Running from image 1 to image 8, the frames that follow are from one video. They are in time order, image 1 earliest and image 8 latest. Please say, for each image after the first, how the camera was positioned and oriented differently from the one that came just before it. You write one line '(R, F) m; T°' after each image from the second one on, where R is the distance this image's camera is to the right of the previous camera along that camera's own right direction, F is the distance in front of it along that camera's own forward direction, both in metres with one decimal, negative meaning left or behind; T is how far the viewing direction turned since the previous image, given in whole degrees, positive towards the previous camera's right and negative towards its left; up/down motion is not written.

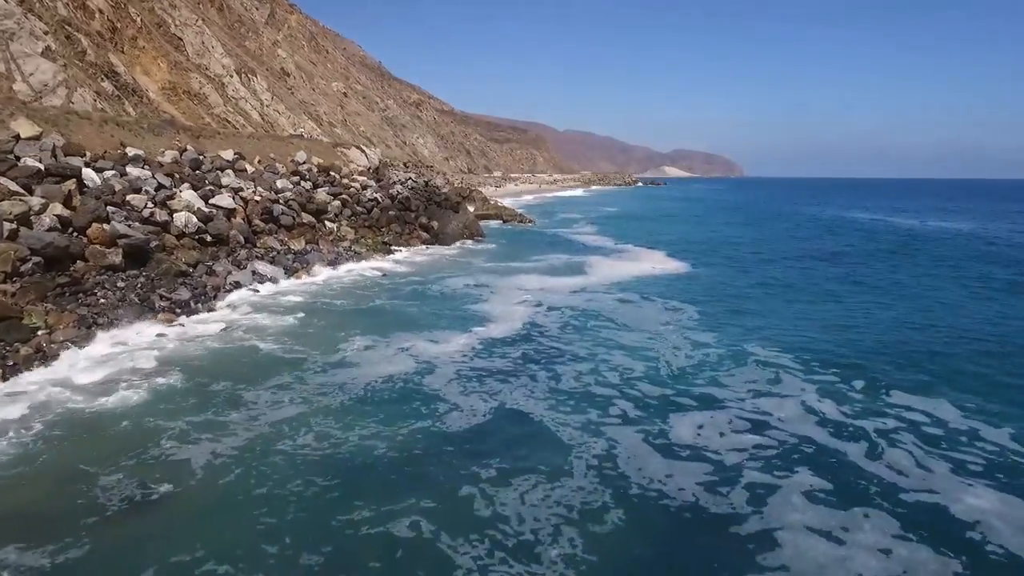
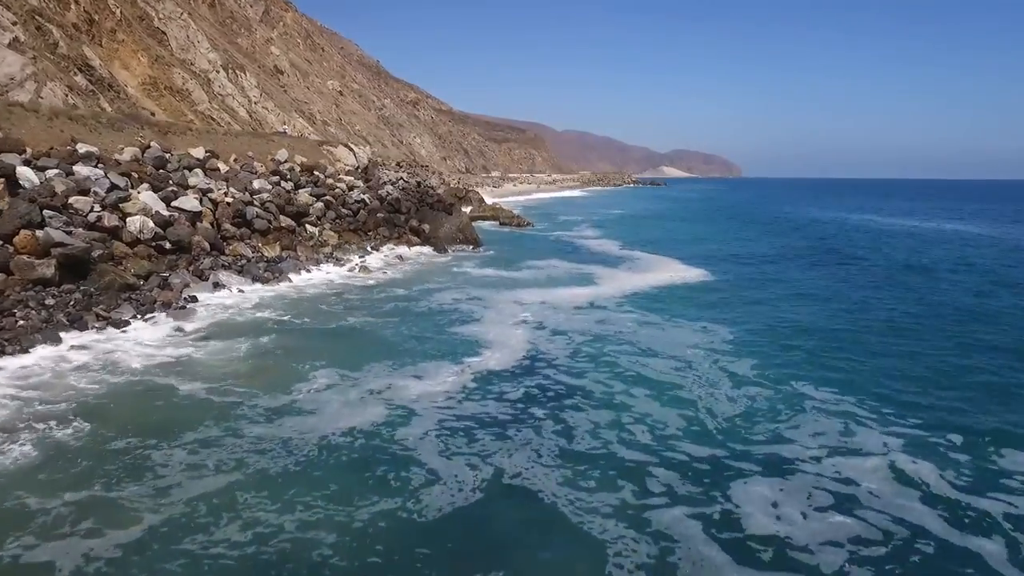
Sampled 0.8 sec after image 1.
(+0.1, +2.0) m; 0°
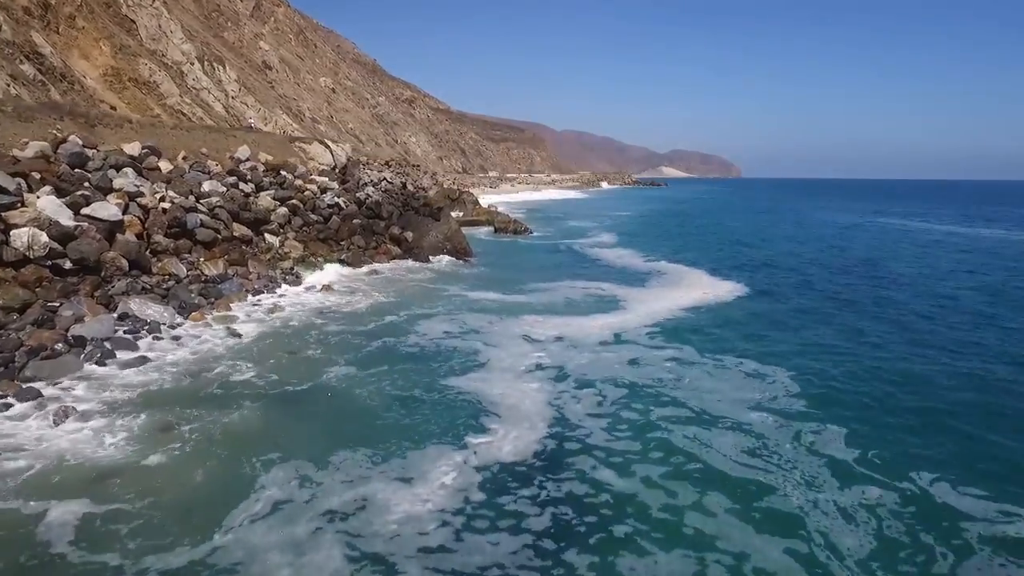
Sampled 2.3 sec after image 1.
(+0.1, +3.4) m; 0°
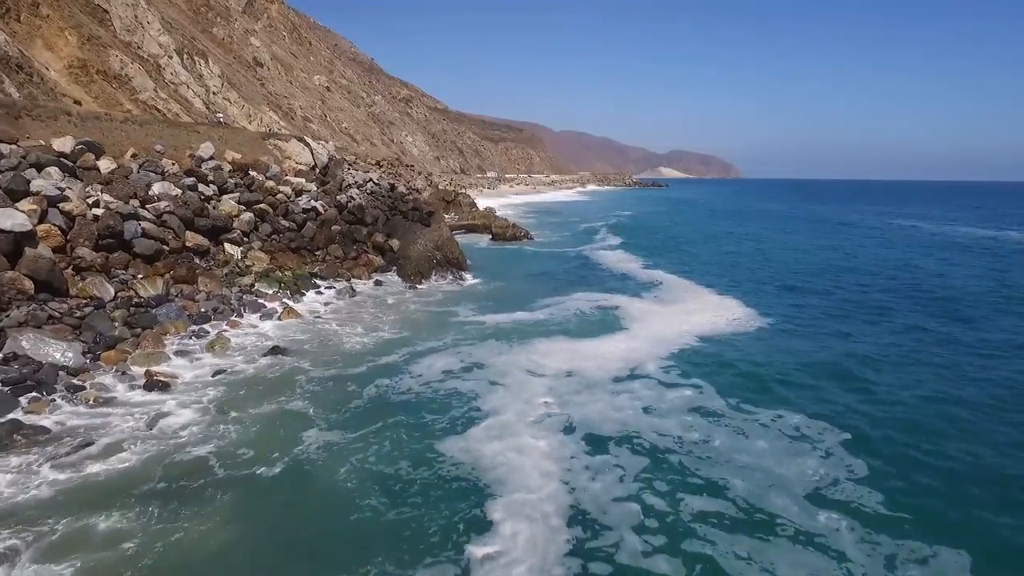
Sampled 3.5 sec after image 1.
(0.0, +2.7) m; 0°
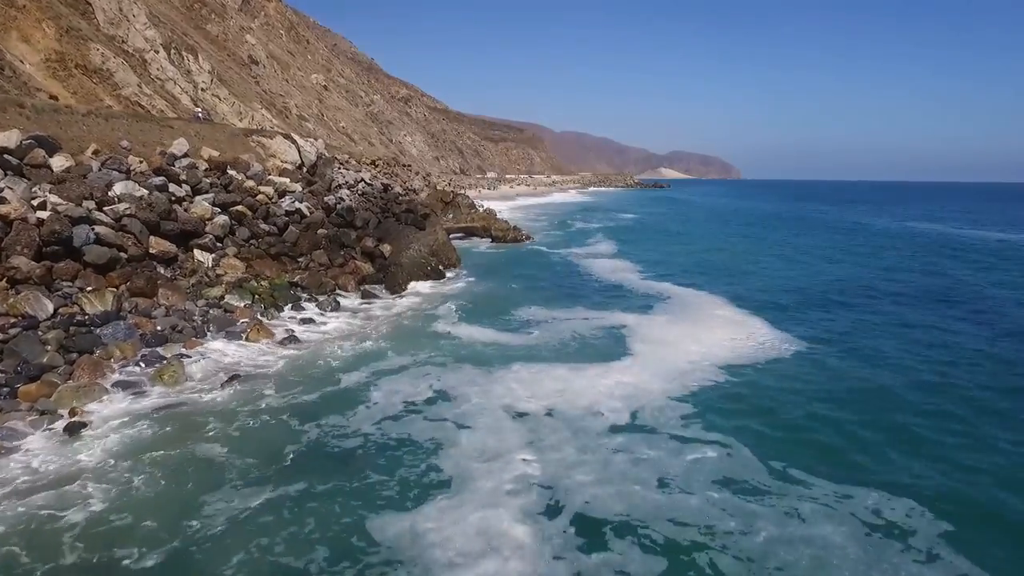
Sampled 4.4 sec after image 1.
(-0.1, +1.8) m; 0°
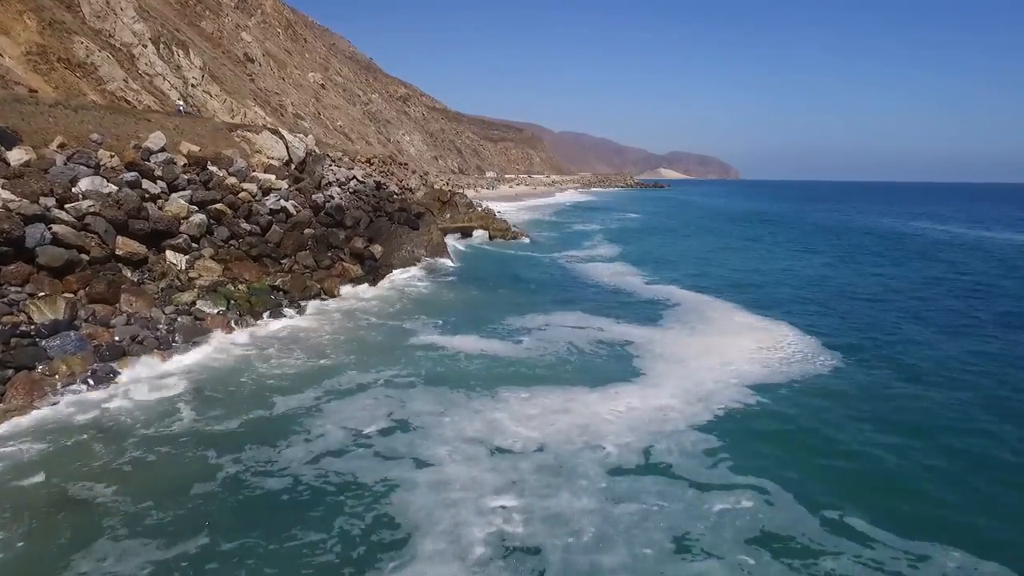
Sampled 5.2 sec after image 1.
(0.0, +1.2) m; 0°
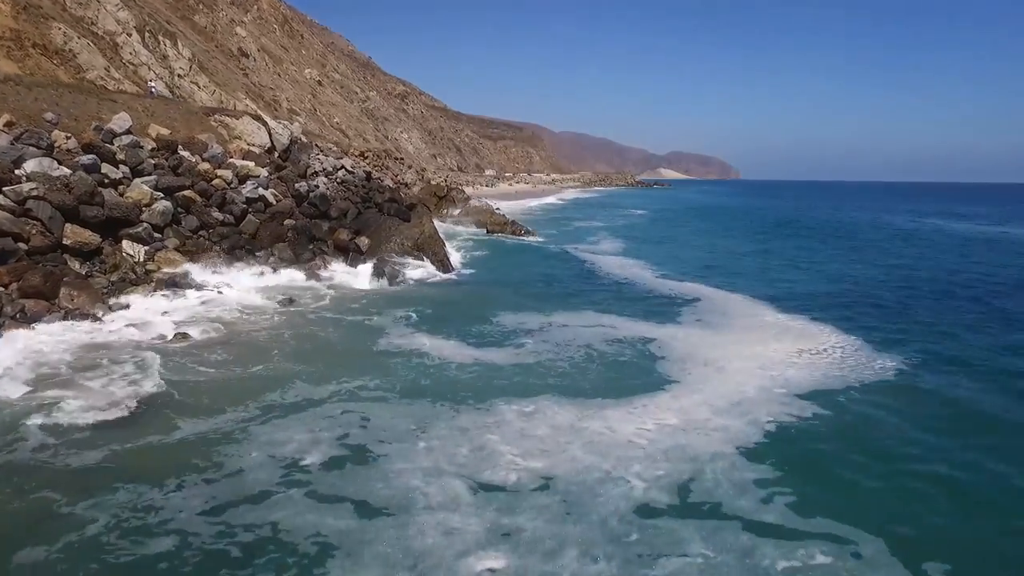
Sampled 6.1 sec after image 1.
(0.0, +1.6) m; 0°
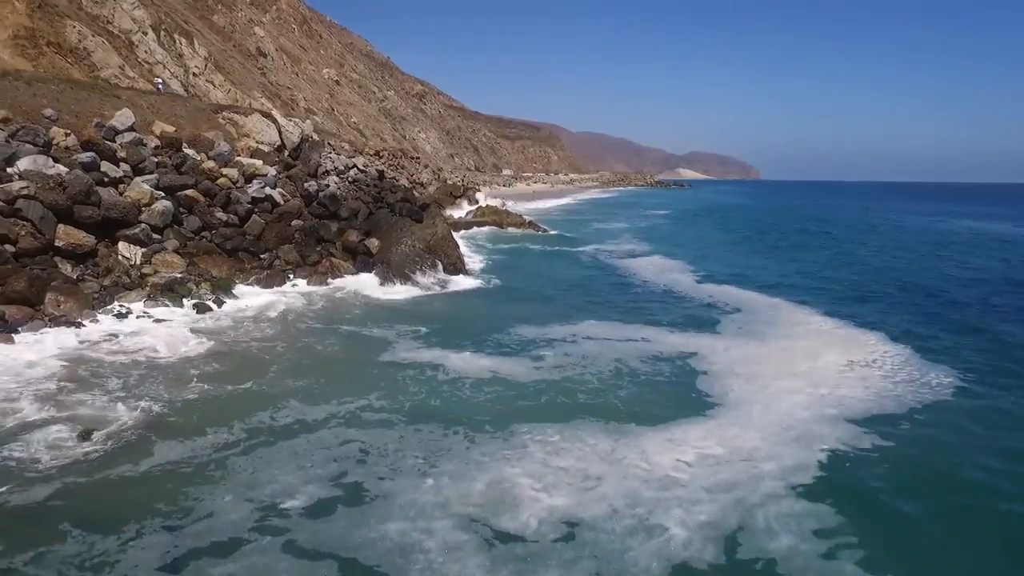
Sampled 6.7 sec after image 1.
(0.0, +0.9) m; -2°
